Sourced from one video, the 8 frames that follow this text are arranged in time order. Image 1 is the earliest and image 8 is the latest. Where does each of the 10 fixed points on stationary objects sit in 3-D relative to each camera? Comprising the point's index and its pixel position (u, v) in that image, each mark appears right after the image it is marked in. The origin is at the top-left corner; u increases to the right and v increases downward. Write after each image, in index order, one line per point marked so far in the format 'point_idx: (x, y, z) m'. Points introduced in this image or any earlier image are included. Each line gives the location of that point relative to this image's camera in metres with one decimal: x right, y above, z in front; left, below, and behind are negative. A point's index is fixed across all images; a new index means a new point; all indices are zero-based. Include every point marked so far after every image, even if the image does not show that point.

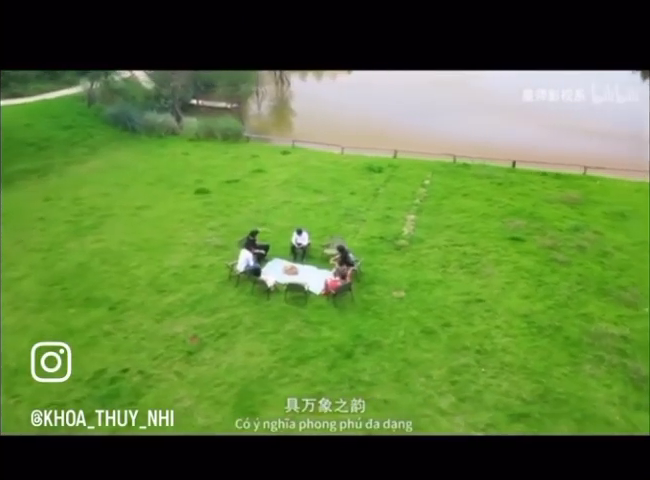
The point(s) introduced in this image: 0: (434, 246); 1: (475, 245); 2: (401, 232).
0: (+1.7, -0.1, +7.4) m
1: (+2.2, -0.1, +7.1) m
2: (+1.2, +0.1, +7.7) m
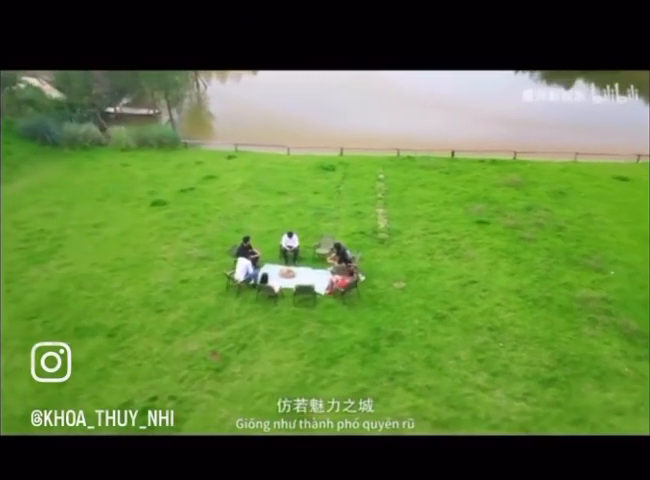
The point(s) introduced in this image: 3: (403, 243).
0: (+1.4, +0.1, +7.7) m
1: (+2.0, +0.1, +7.5) m
2: (+0.9, +0.2, +7.9) m
3: (+1.5, -0.1, +7.9) m
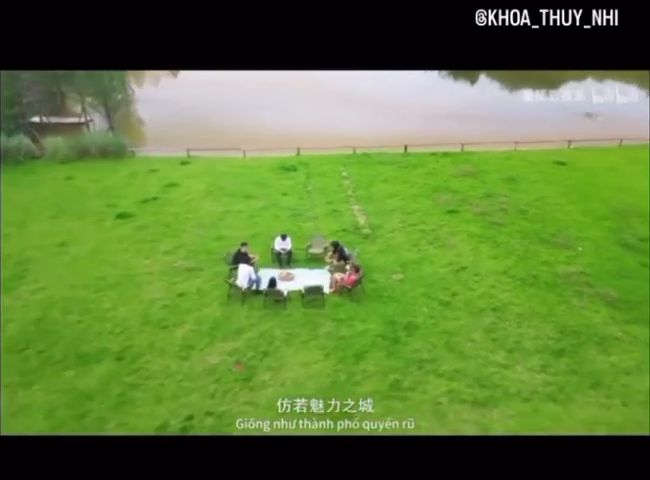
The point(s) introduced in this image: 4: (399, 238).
0: (+1.2, +0.2, +7.9) m
1: (+1.7, +0.3, +7.8) m
2: (+0.6, +0.3, +8.0) m
3: (+1.2, 0.0, +8.1) m
4: (+1.3, 0.0, +7.8) m
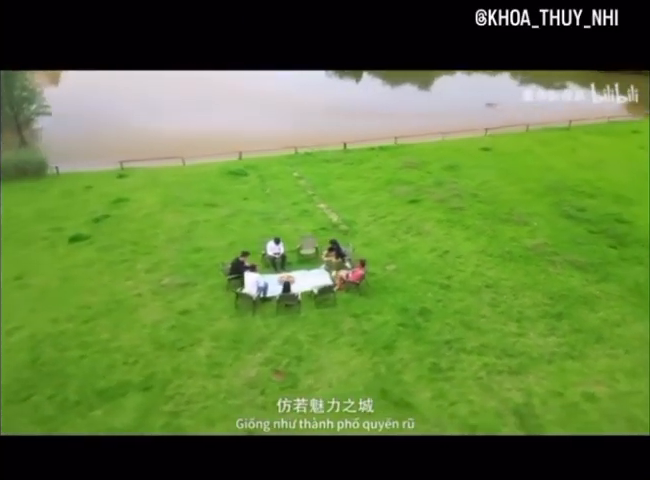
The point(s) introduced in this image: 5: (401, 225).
0: (+0.8, +0.3, +8.1) m
1: (+1.3, +0.5, +8.1) m
2: (+0.2, +0.3, +8.1) m
3: (+0.8, +0.1, +8.4) m
4: (+0.9, +0.2, +8.0) m
5: (+1.3, +0.3, +7.9) m
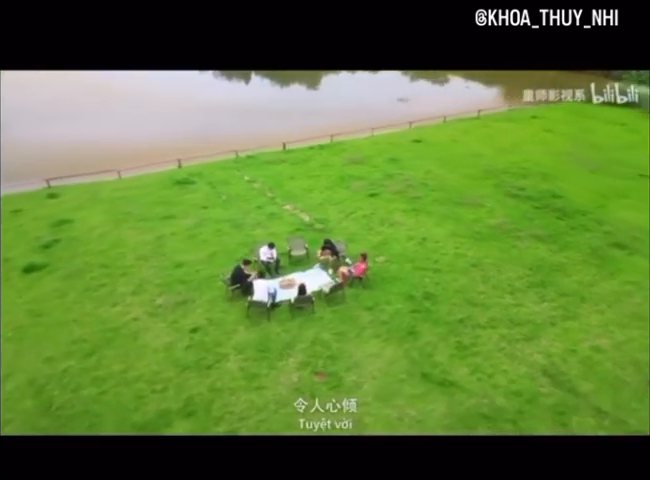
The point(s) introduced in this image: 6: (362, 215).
0: (+0.3, +0.4, +8.3) m
1: (+0.8, +0.6, +8.4) m
2: (-0.3, +0.3, +8.1) m
3: (+0.3, +0.2, +8.5) m
4: (+0.5, +0.2, +8.2) m
5: (+0.9, +0.4, +8.1) m
6: (+0.7, +0.4, +8.3) m
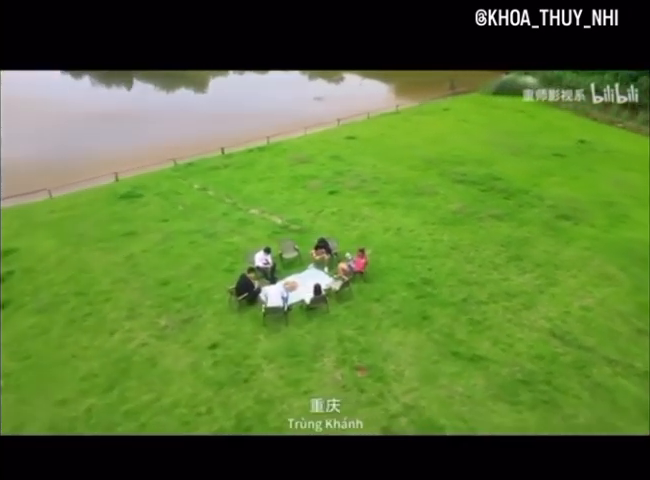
0: (-0.2, +0.4, +8.3) m
1: (+0.3, +0.7, +8.5) m
2: (-0.7, +0.3, +8.1) m
3: (-0.2, +0.2, +8.6) m
4: (0.0, +0.3, +8.3) m
5: (+0.4, +0.5, +8.3) m
6: (+0.2, +0.5, +8.5) m
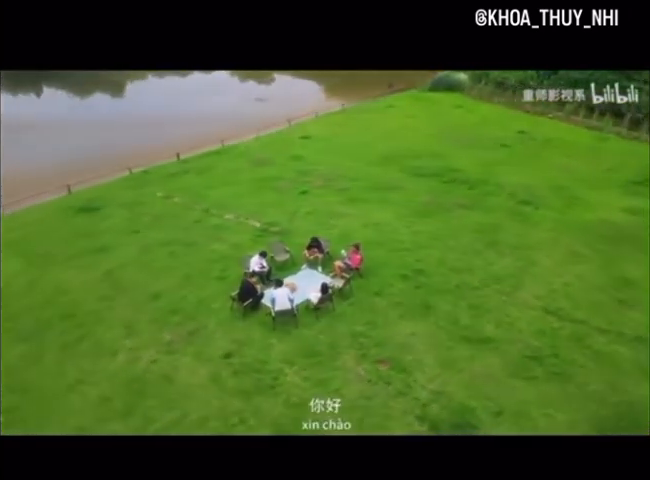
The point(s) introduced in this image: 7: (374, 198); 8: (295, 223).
0: (-0.5, +0.4, +8.3) m
1: (-0.2, +0.7, +8.6) m
2: (-1.0, +0.3, +8.0) m
3: (-0.6, +0.2, +8.6) m
4: (-0.4, +0.3, +8.3) m
5: (0.0, +0.5, +8.4) m
6: (-0.2, +0.5, +8.5) m
7: (+1.0, +0.8, +9.2) m
8: (-0.5, +0.2, +8.2) m
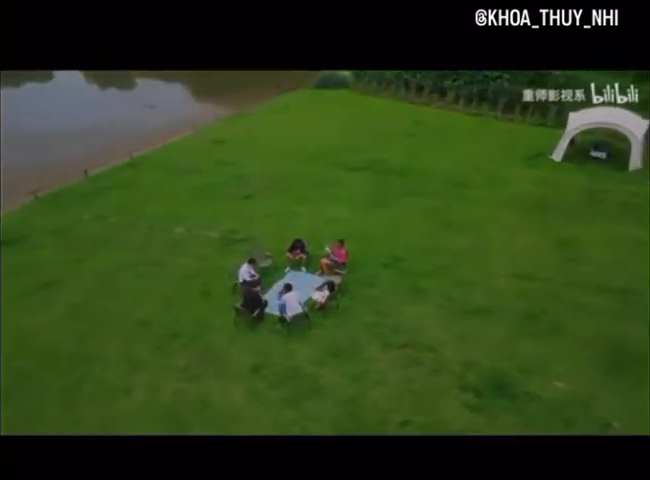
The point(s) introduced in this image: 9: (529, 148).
0: (-1.3, +0.3, +8.1) m
1: (-1.0, +0.6, +8.5) m
2: (-1.6, +0.1, +7.7) m
3: (-1.4, +0.1, +8.4) m
4: (-1.1, +0.2, +8.2) m
5: (-0.8, +0.5, +8.3) m
6: (-1.0, +0.4, +8.4) m
7: (-0.1, +0.9, +9.3) m
8: (-1.2, +0.1, +8.1) m
9: (+4.3, +1.9, +9.9) m
